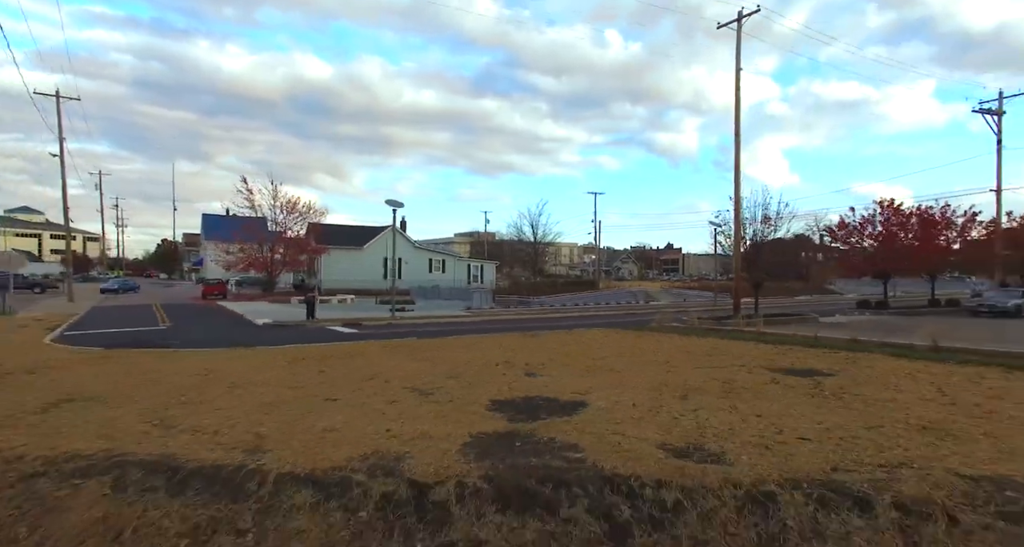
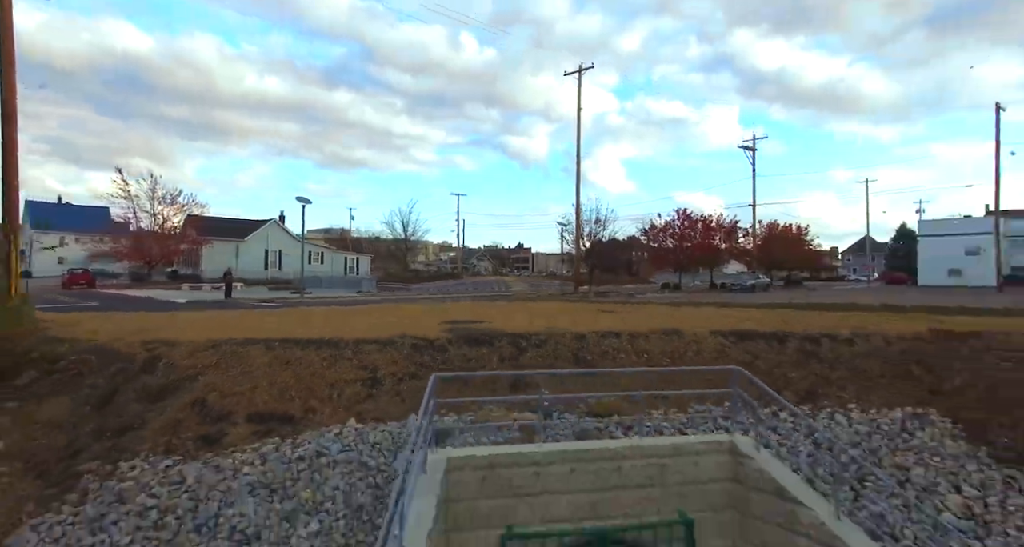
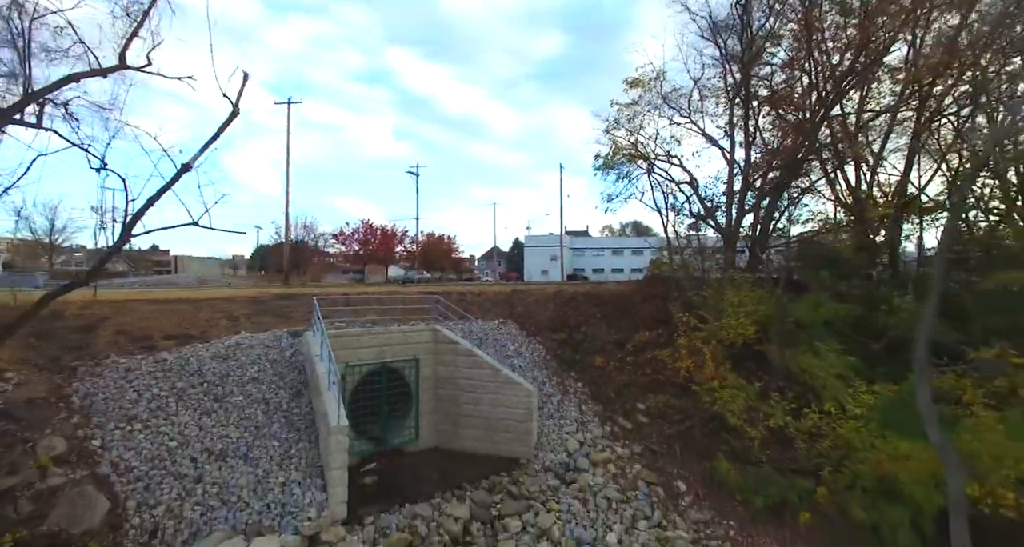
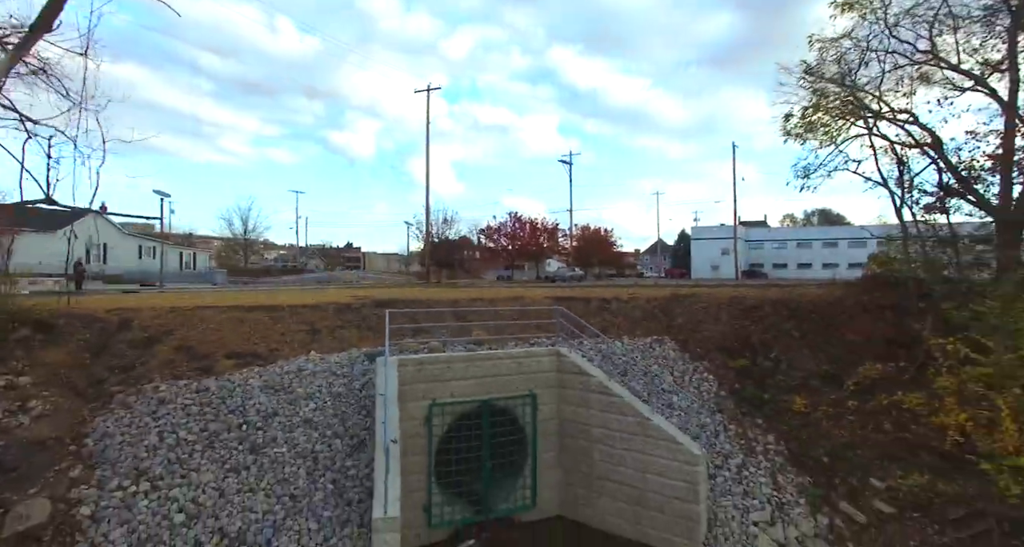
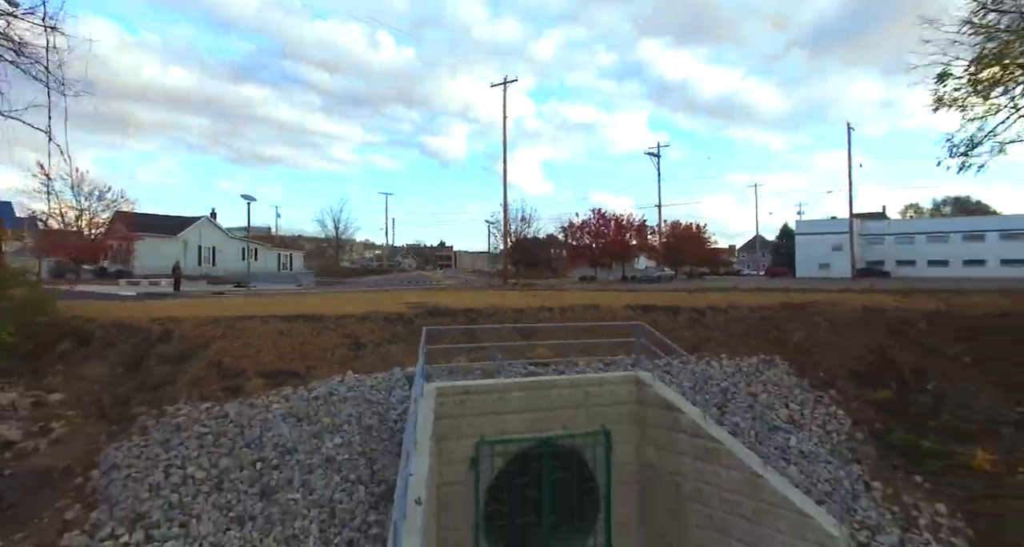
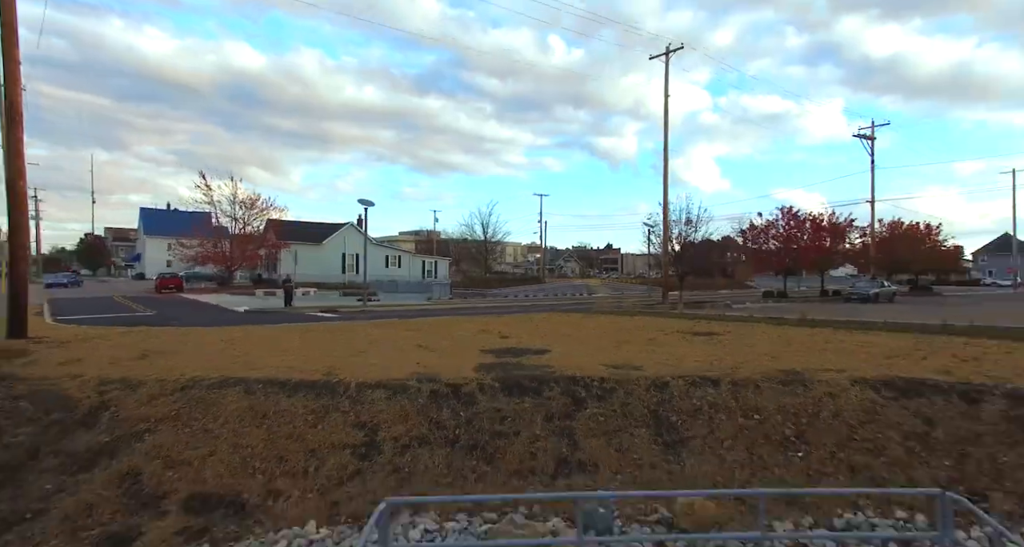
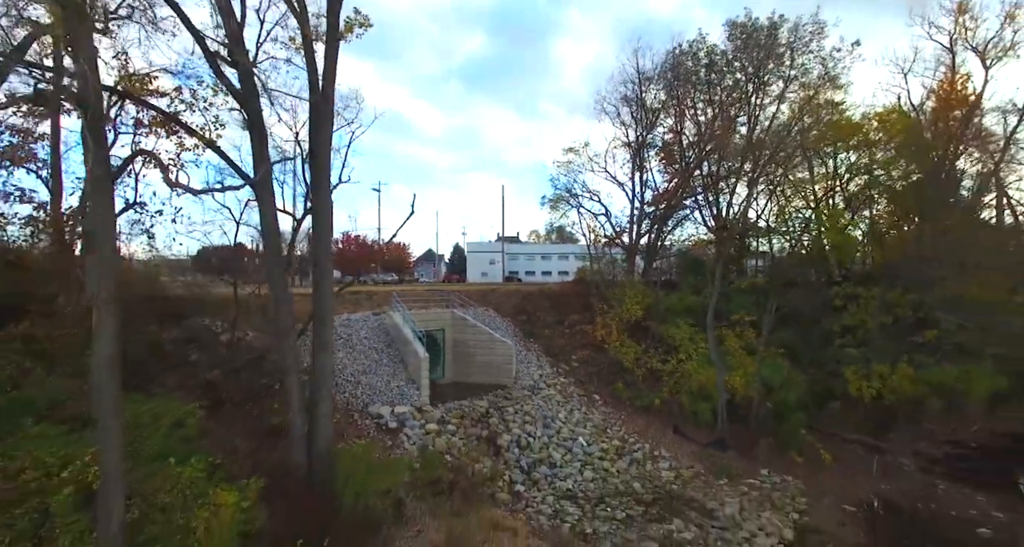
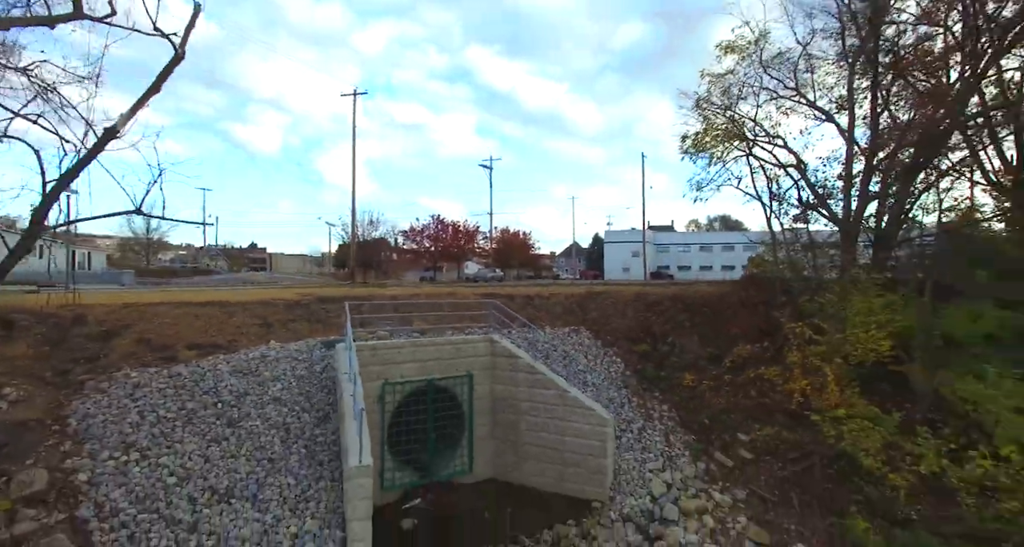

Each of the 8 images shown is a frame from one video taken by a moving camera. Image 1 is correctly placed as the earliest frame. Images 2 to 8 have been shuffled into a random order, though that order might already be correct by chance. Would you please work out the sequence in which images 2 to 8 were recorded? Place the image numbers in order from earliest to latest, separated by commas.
6, 2, 5, 4, 8, 3, 7
